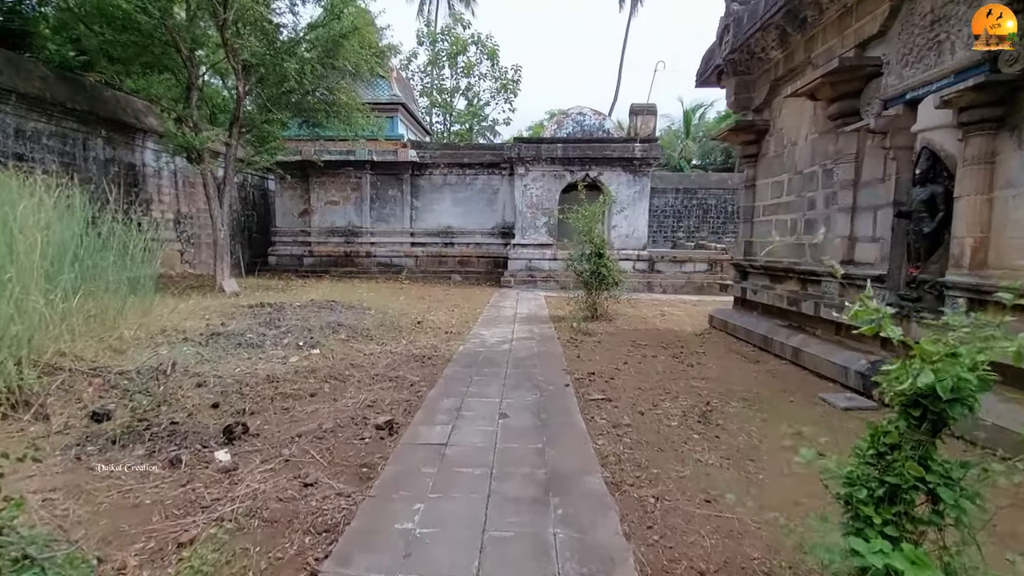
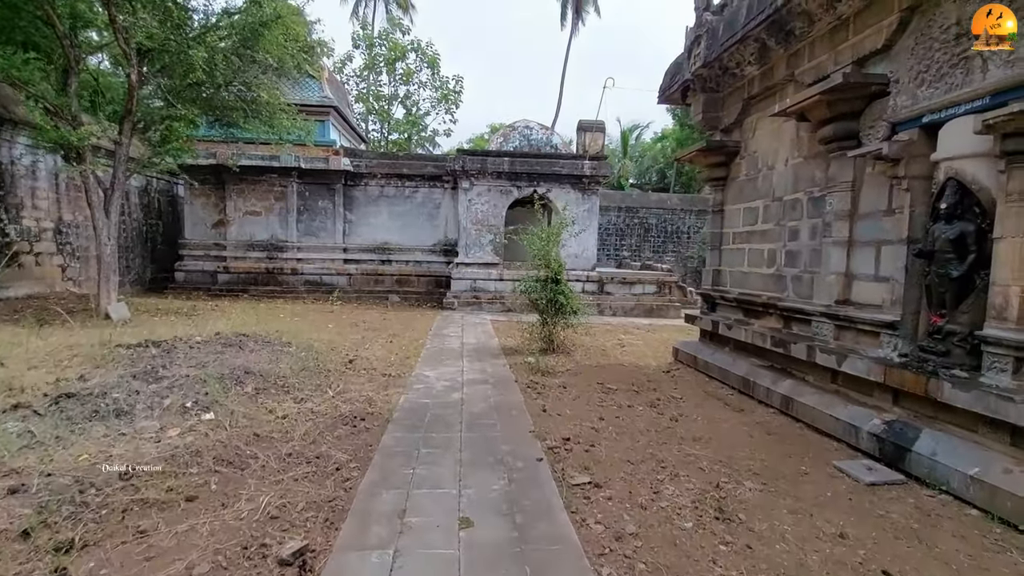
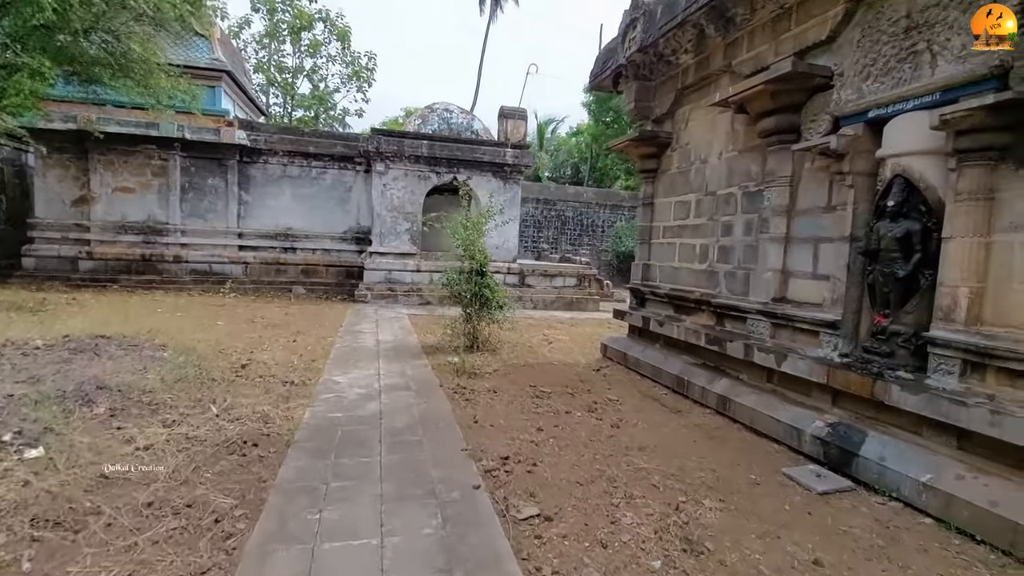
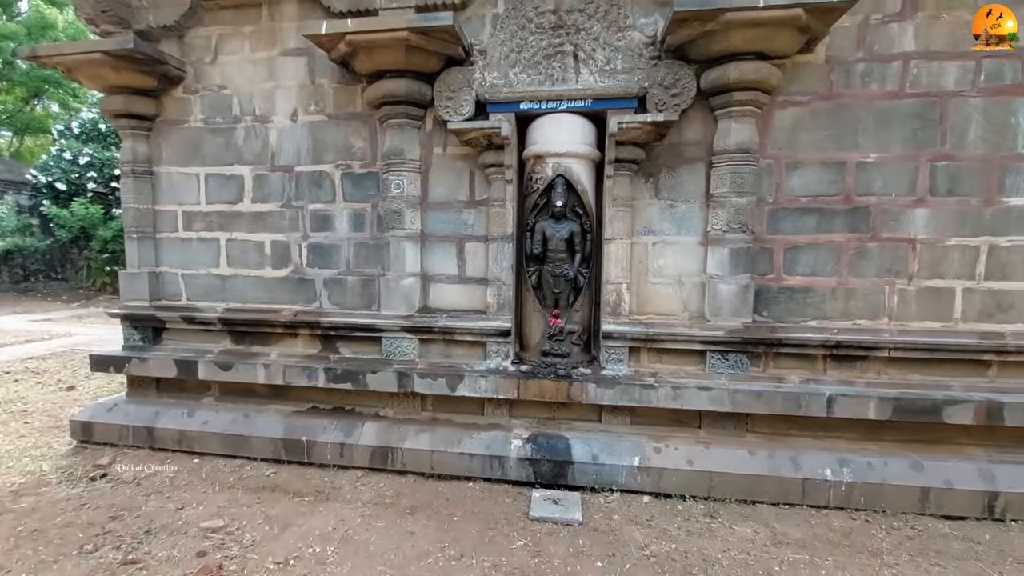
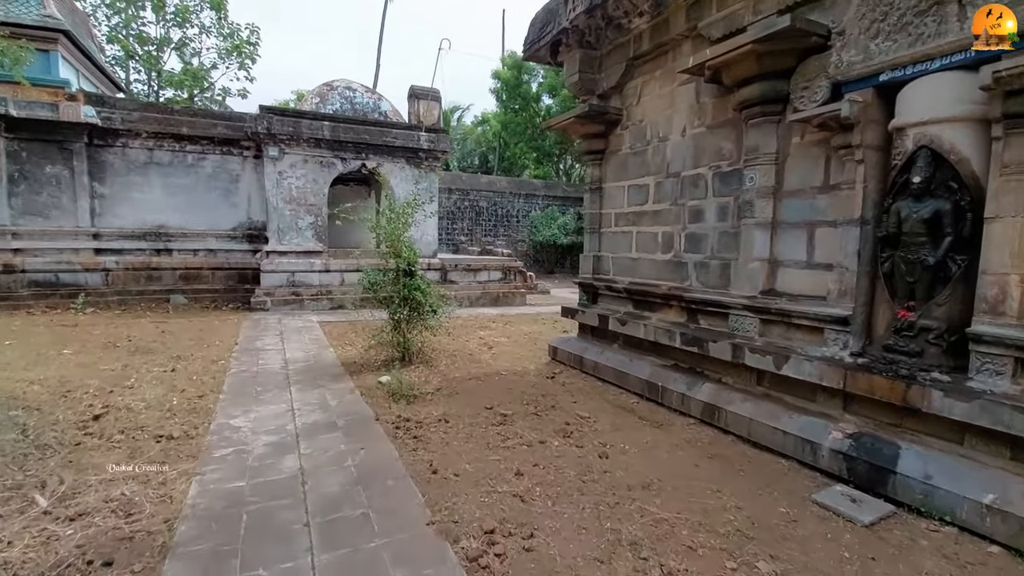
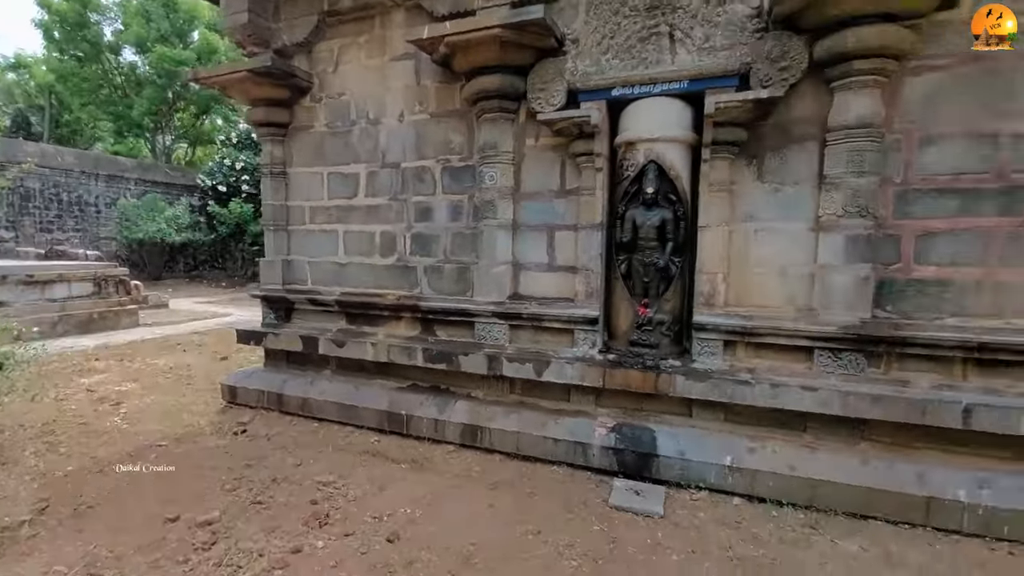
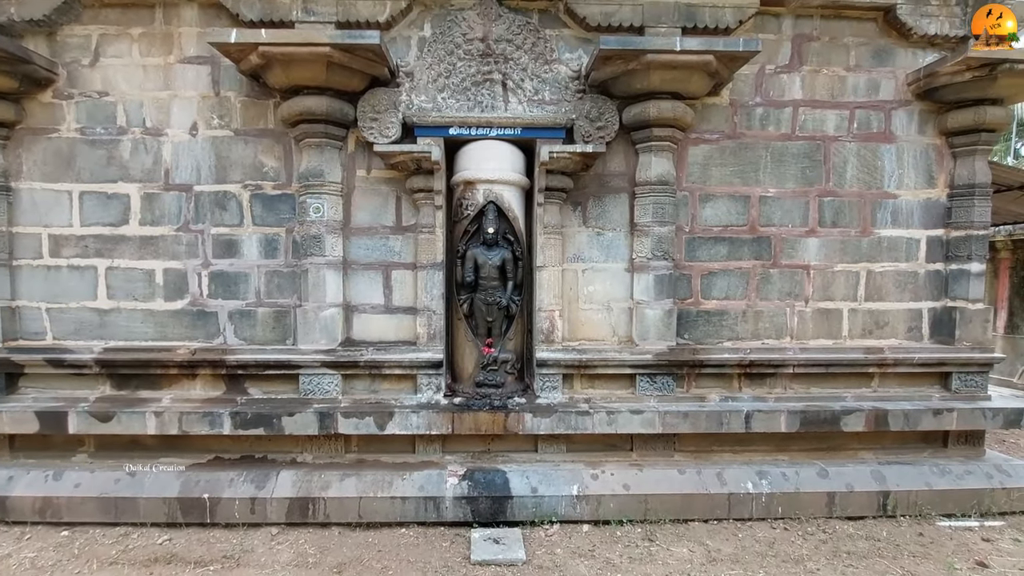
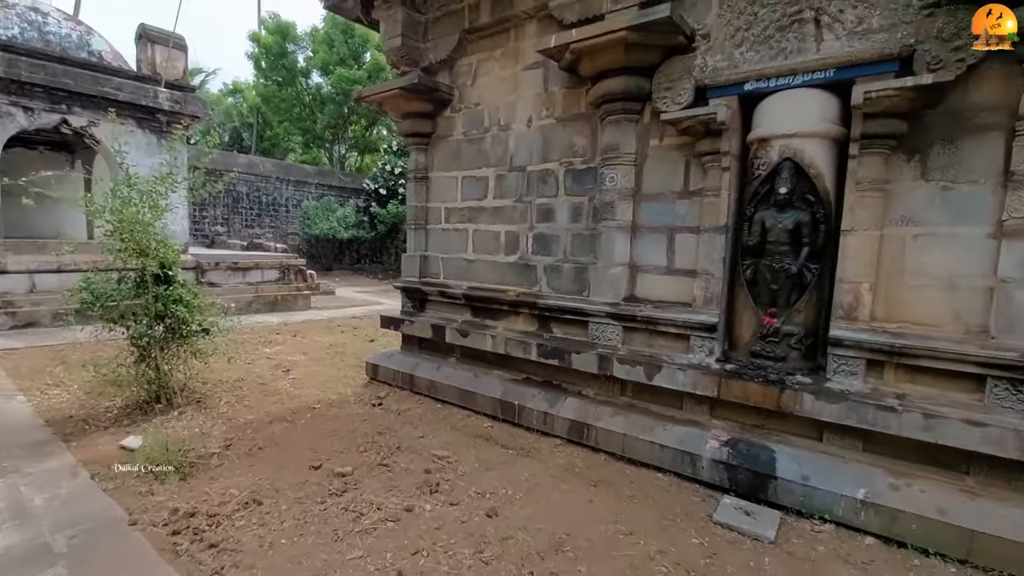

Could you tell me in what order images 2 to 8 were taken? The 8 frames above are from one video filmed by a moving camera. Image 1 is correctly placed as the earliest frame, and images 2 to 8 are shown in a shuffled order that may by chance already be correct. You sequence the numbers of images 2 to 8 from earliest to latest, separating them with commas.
2, 3, 5, 8, 6, 4, 7
